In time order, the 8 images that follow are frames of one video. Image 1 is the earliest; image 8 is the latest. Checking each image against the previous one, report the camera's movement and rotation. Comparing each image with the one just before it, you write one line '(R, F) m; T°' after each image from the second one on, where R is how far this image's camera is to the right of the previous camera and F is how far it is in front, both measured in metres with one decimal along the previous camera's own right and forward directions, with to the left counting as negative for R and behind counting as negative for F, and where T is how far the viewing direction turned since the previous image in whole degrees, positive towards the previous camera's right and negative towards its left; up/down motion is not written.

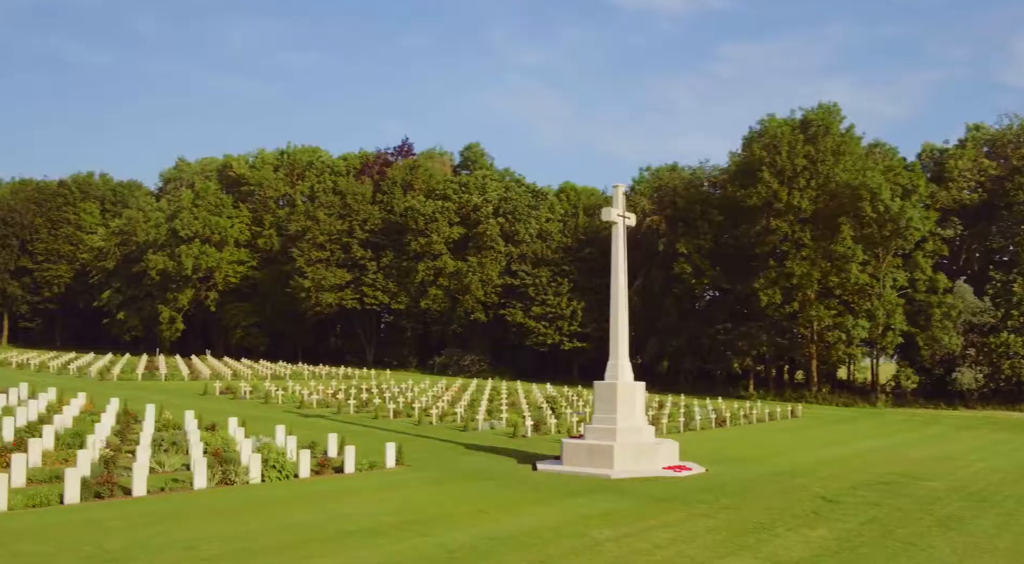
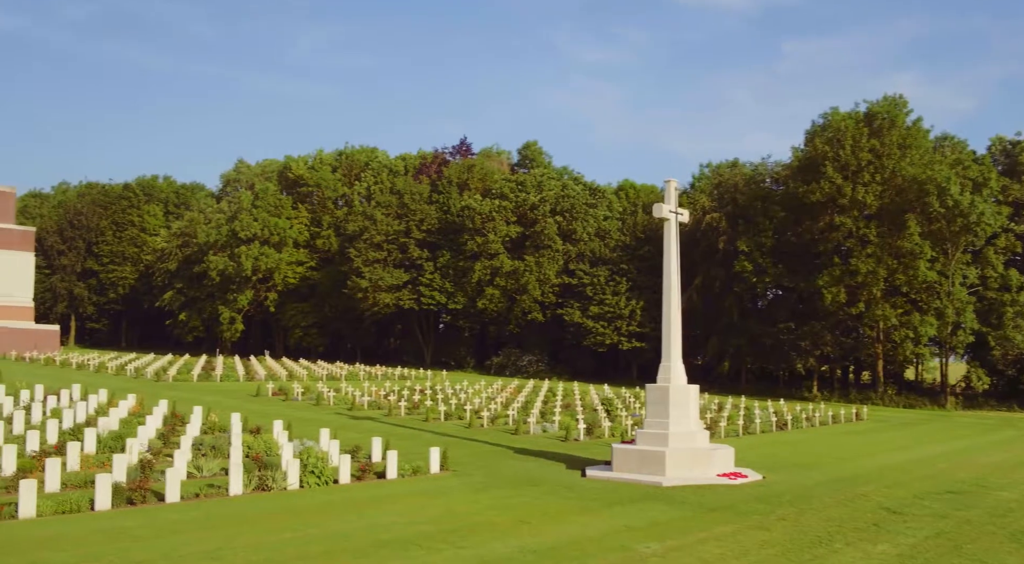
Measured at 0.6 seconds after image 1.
(+0.2, +0.5) m; -4°
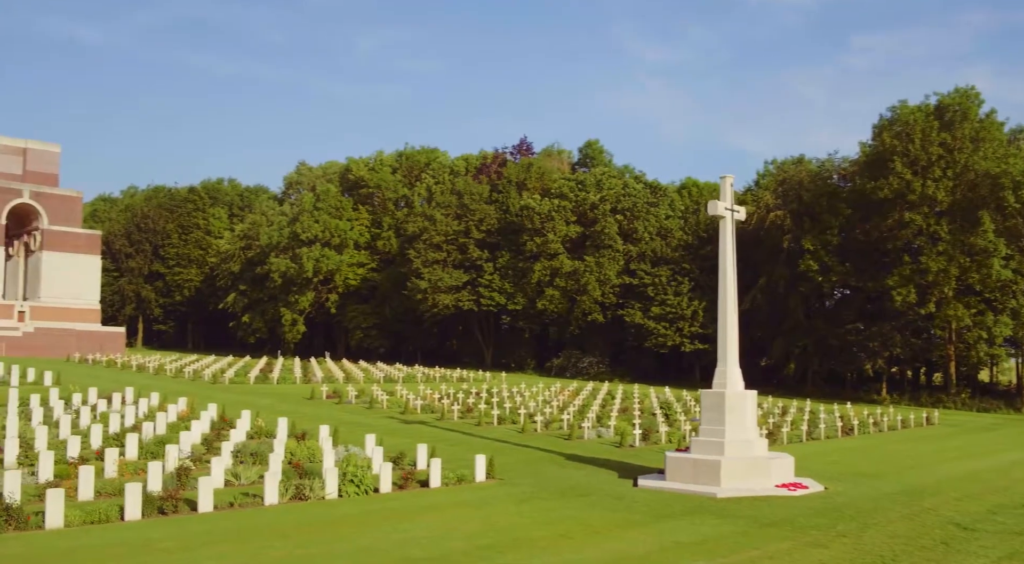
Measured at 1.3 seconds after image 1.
(+0.2, +0.5) m; -4°
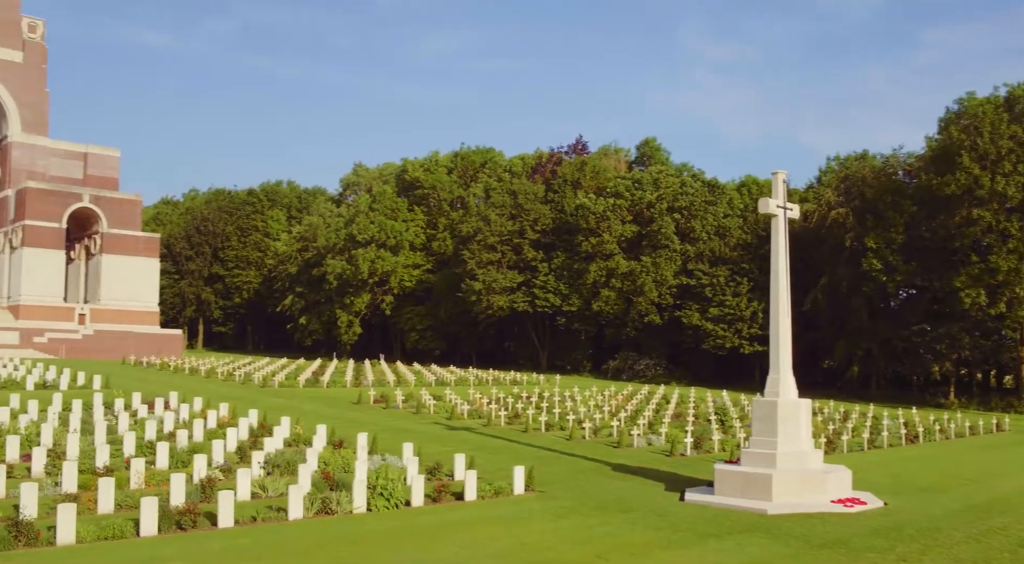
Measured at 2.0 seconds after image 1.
(+0.3, +0.6) m; -4°
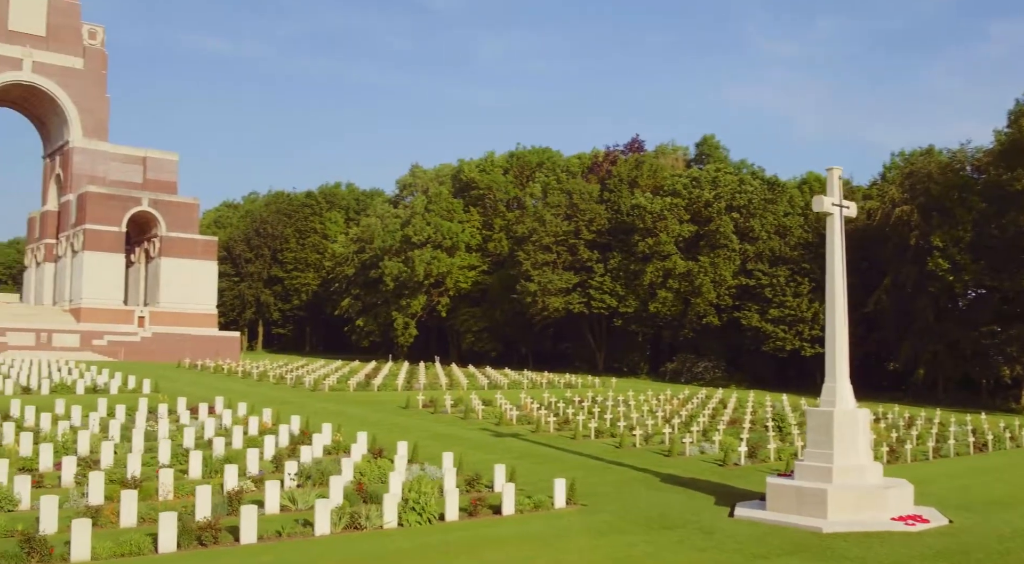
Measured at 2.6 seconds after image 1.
(+0.3, +0.5) m; -4°
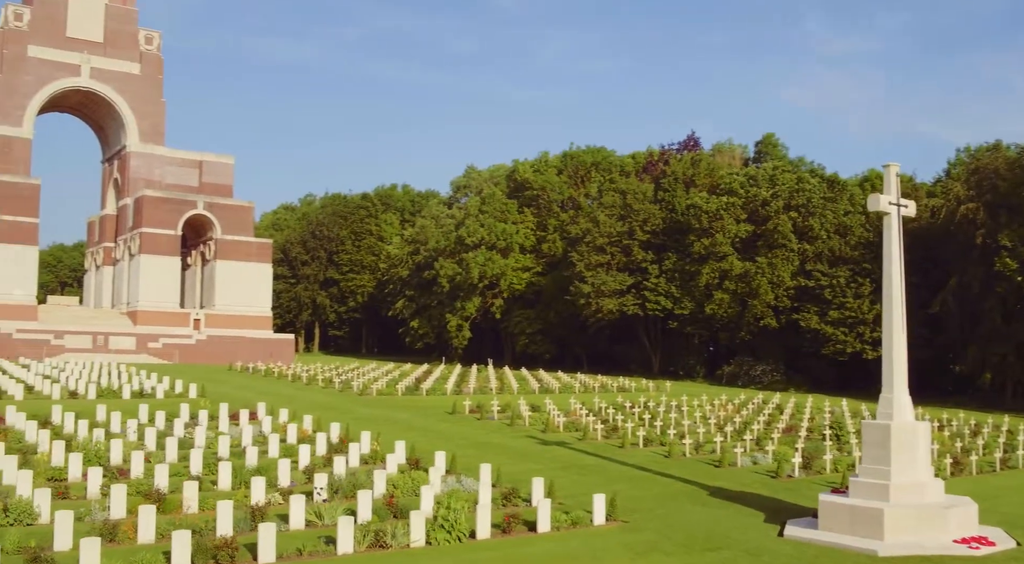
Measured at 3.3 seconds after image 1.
(+0.3, +0.5) m; -3°
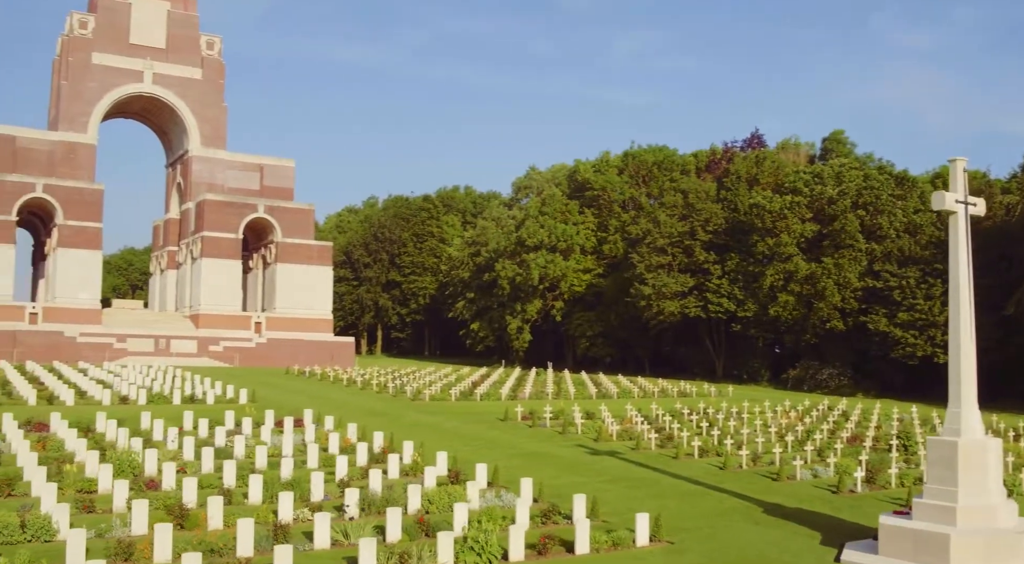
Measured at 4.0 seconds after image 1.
(+0.4, +0.6) m; -4°
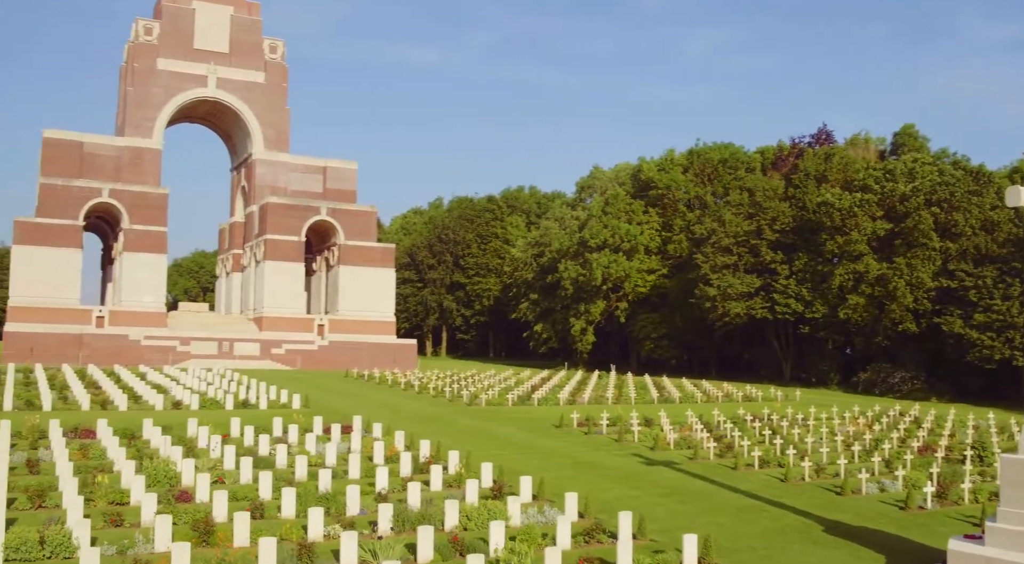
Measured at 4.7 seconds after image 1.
(+0.4, +0.5) m; -4°
